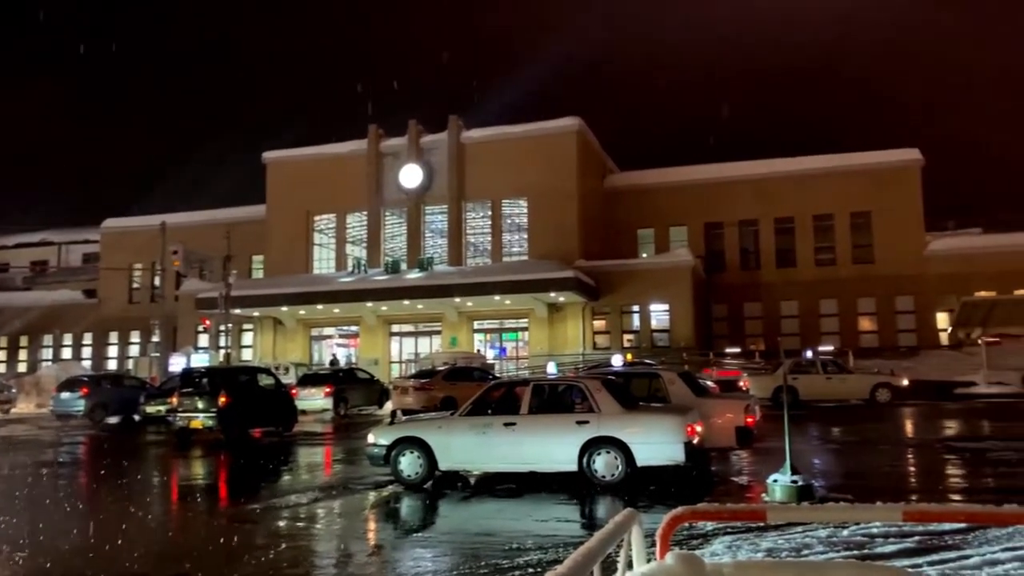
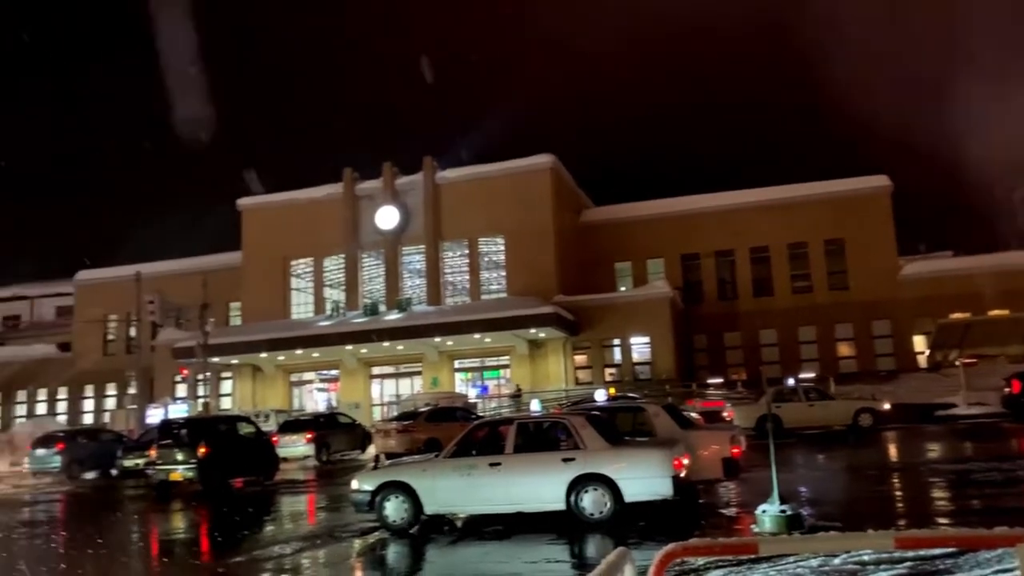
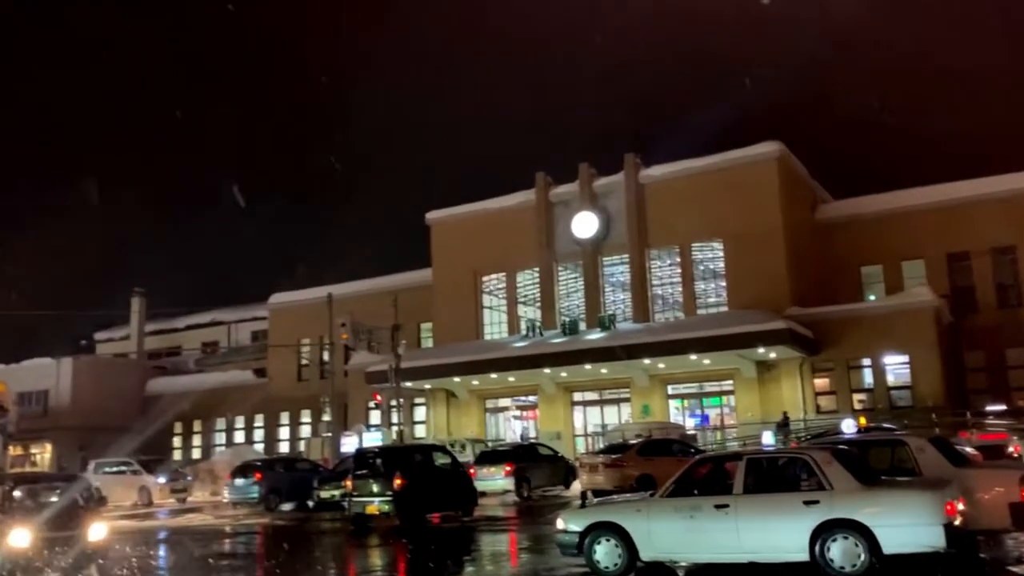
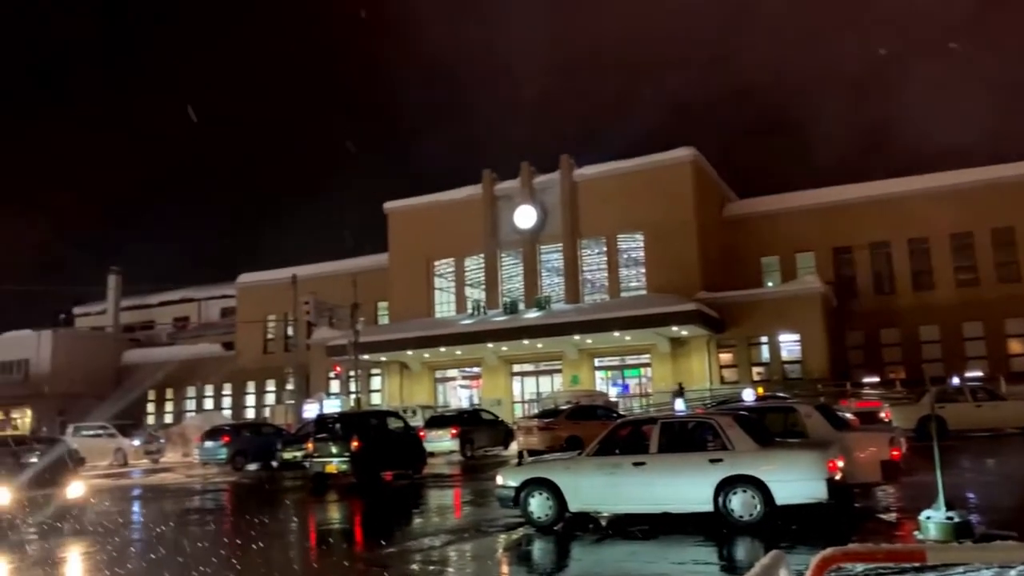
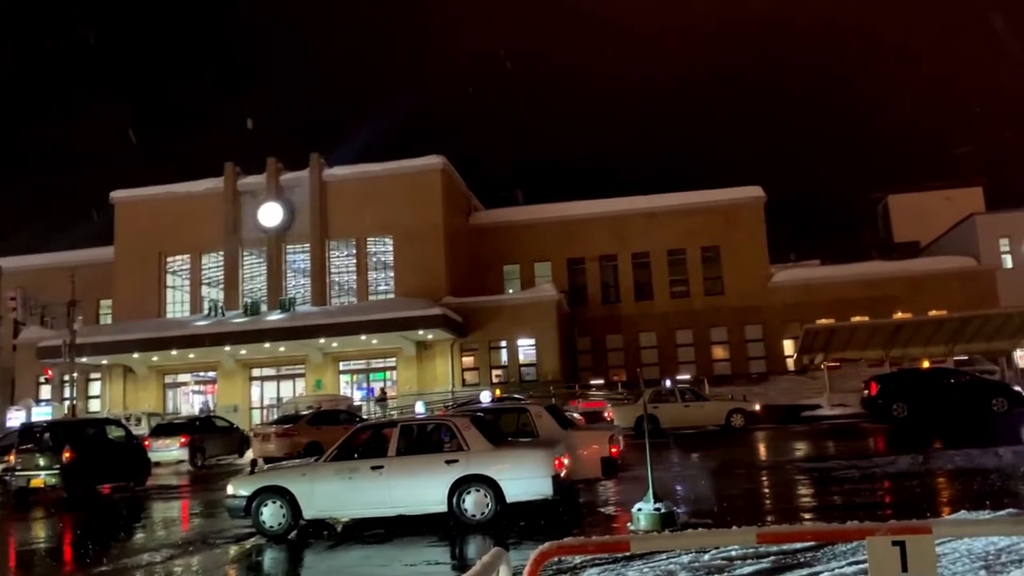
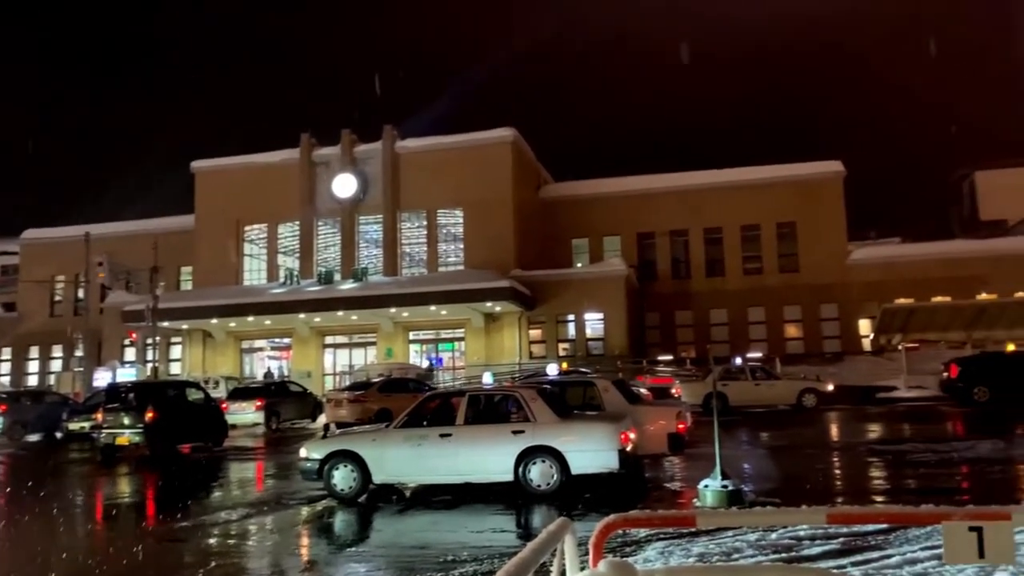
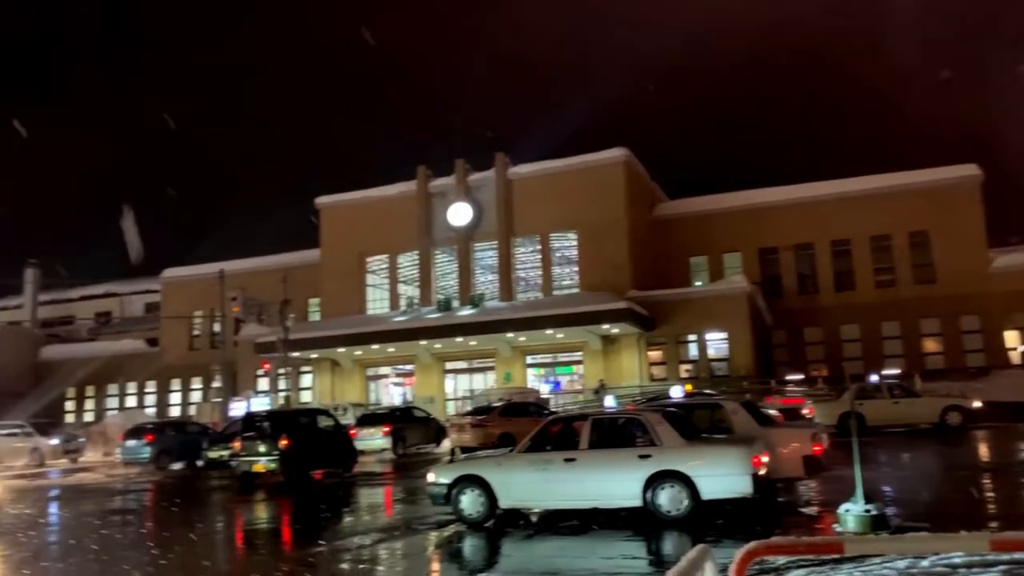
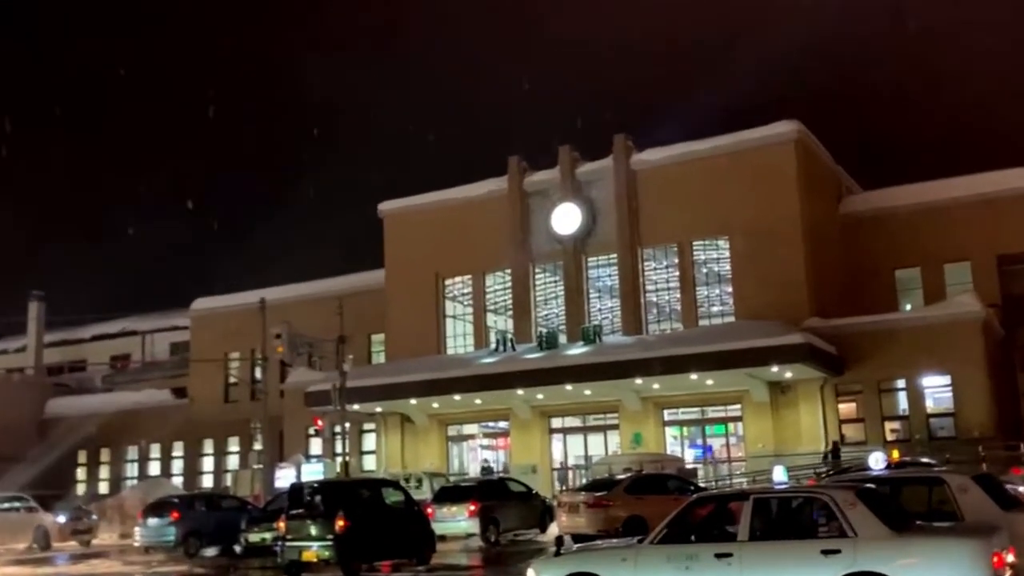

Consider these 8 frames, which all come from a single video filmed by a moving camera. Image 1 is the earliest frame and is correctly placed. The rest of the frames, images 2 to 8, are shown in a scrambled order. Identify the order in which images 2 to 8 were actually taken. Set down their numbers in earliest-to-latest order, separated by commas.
6, 5, 2, 7, 4, 3, 8
